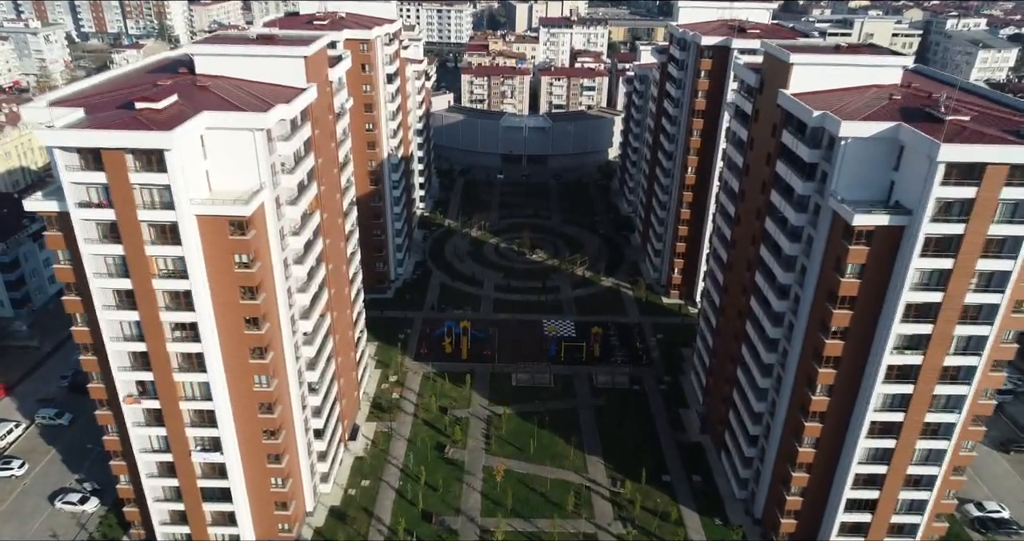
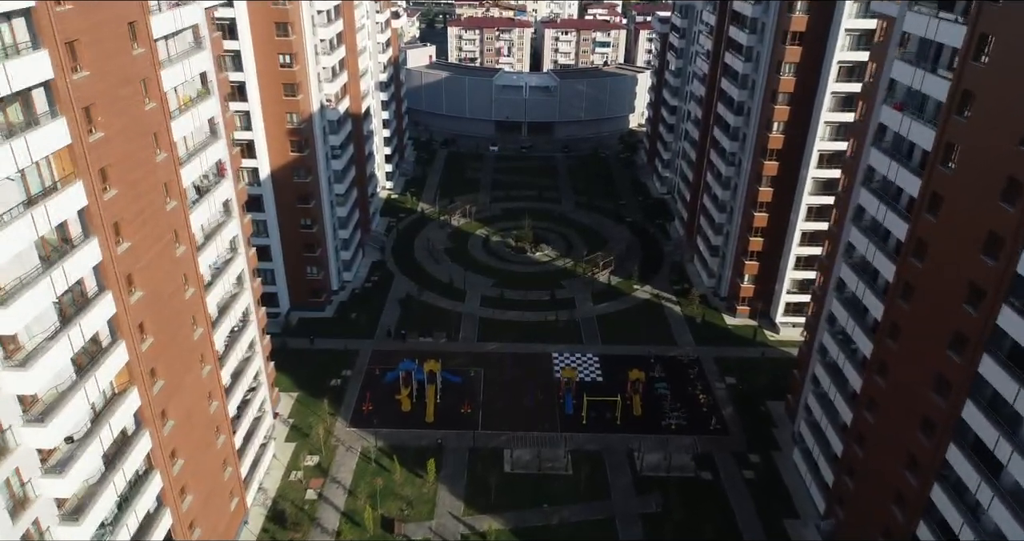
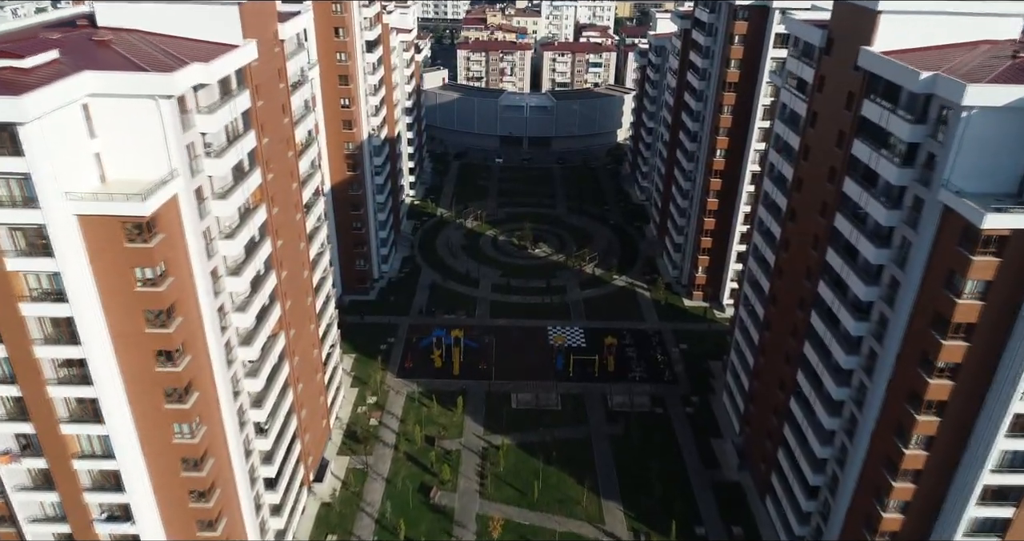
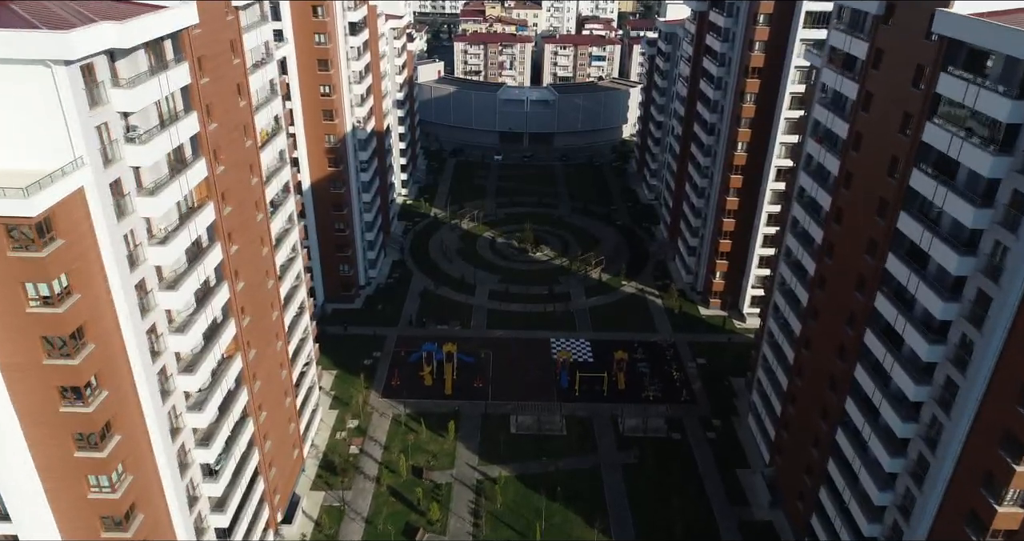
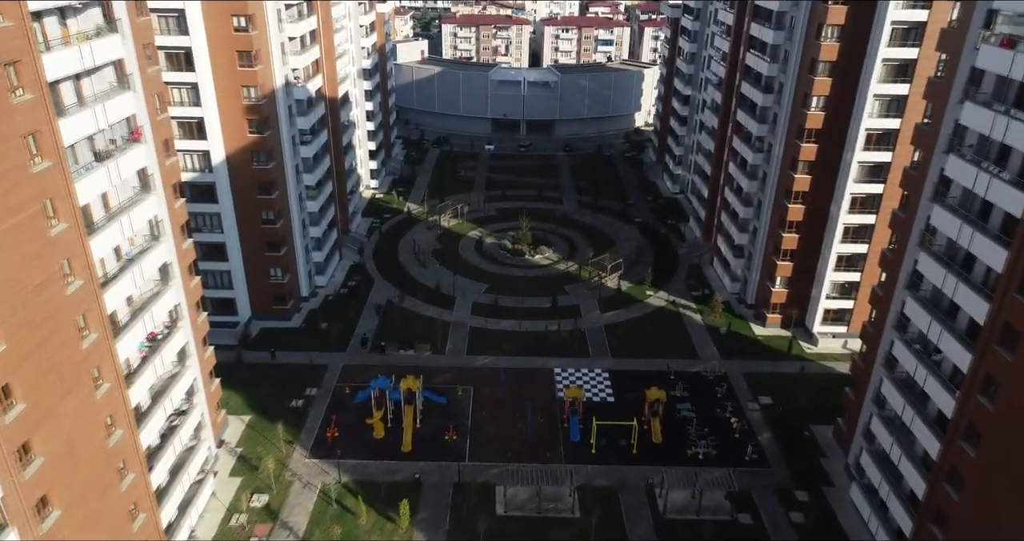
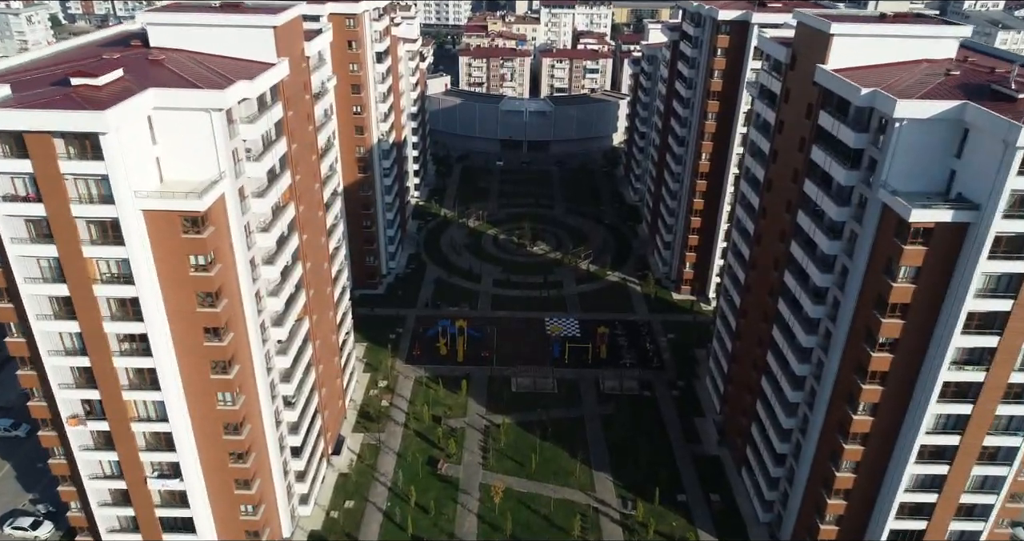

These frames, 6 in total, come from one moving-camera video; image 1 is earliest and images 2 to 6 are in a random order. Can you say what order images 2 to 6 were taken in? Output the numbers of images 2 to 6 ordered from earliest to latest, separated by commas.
6, 3, 4, 2, 5
